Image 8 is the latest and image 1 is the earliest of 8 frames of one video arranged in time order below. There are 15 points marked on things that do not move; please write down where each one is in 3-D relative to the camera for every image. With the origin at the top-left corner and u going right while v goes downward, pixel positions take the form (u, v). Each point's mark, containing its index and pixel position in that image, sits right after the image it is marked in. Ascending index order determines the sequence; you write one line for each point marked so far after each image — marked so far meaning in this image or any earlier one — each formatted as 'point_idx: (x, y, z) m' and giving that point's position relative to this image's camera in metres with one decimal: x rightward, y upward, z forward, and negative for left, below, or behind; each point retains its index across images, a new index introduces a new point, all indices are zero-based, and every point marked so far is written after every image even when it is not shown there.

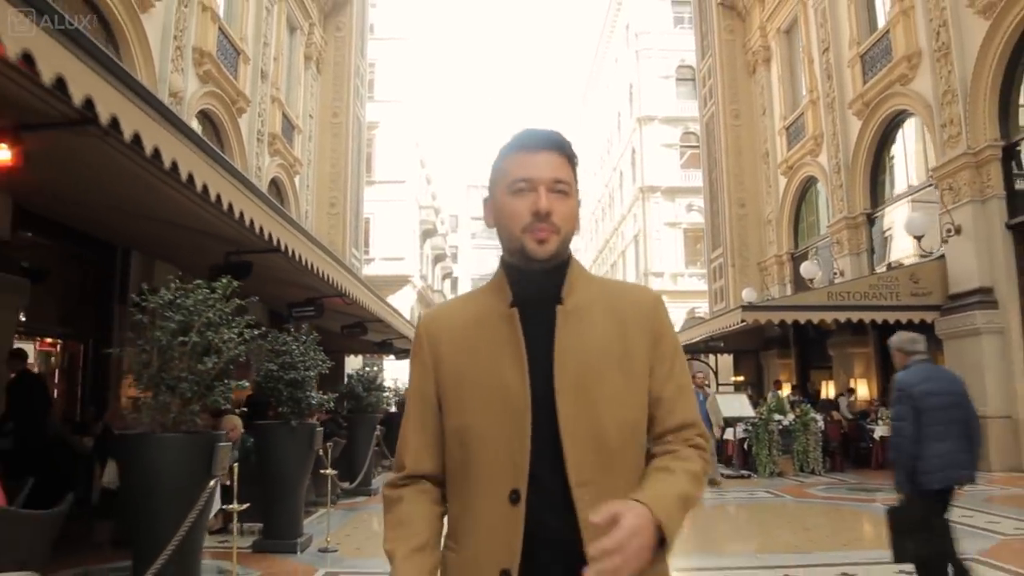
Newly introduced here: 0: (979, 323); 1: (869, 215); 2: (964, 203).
0: (+6.9, -0.5, +10.7) m
1: (+7.1, +1.5, +14.4) m
2: (+7.0, +1.3, +11.1) m
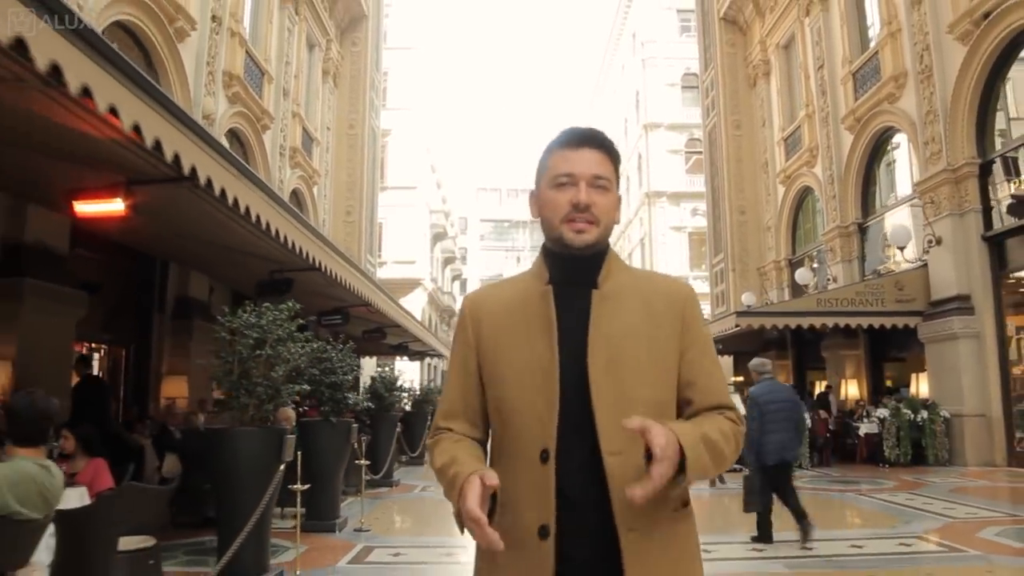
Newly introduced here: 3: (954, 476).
0: (+7.0, -0.6, +11.5) m
1: (+7.3, +1.3, +15.1) m
2: (+7.1, +1.2, +11.9) m
3: (+6.4, -2.7, +10.5) m
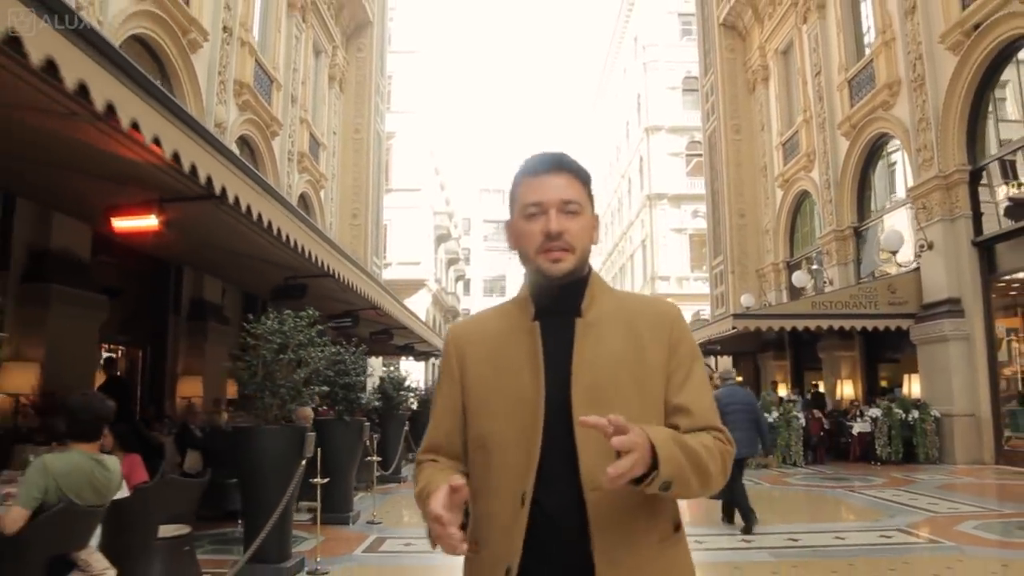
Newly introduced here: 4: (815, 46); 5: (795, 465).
0: (+7.1, -0.7, +11.8) m
1: (+7.4, +1.3, +15.5) m
2: (+7.2, +1.1, +12.2) m
3: (+6.5, -2.8, +10.8) m
4: (+7.2, +5.8, +17.1) m
5: (+4.6, -2.9, +11.7) m
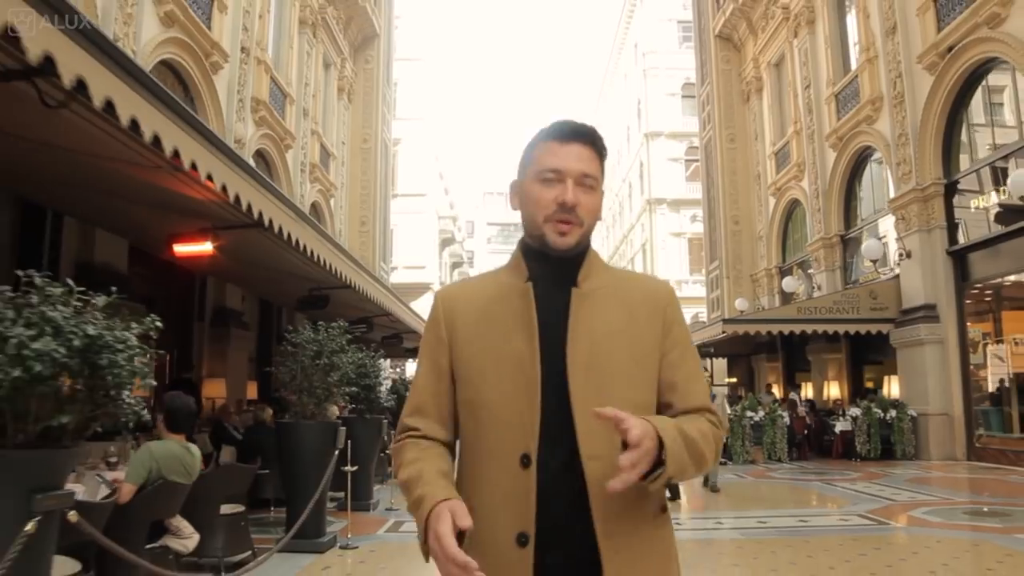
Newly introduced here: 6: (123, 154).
0: (+7.1, -0.8, +12.6) m
1: (+7.4, +1.2, +16.2) m
2: (+7.2, +1.0, +12.9) m
3: (+6.5, -2.9, +11.5) m
4: (+7.2, +5.7, +17.9) m
5: (+4.6, -3.0, +12.4) m
6: (-2.1, +0.7, +3.9) m
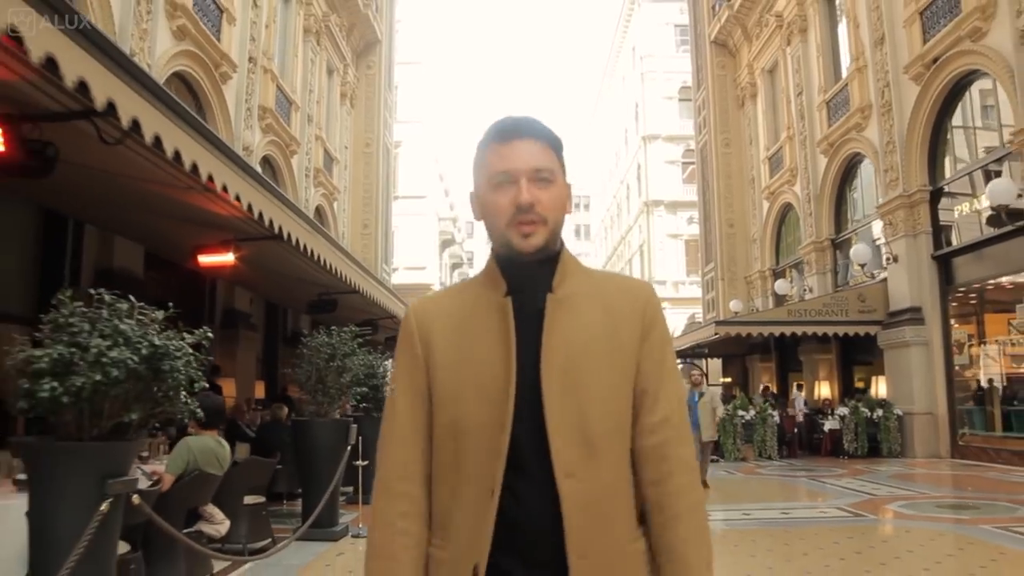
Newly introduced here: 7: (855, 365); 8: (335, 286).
0: (+7.1, -0.9, +13.0) m
1: (+7.4, +1.1, +16.6) m
2: (+7.2, +1.0, +13.4) m
3: (+6.5, -3.0, +12.0) m
4: (+7.2, +5.6, +18.3) m
5: (+4.6, -3.0, +12.8) m
6: (-2.1, +0.7, +4.3) m
7: (+7.4, -1.7, +15.5) m
8: (-2.1, 0.0, +8.6) m
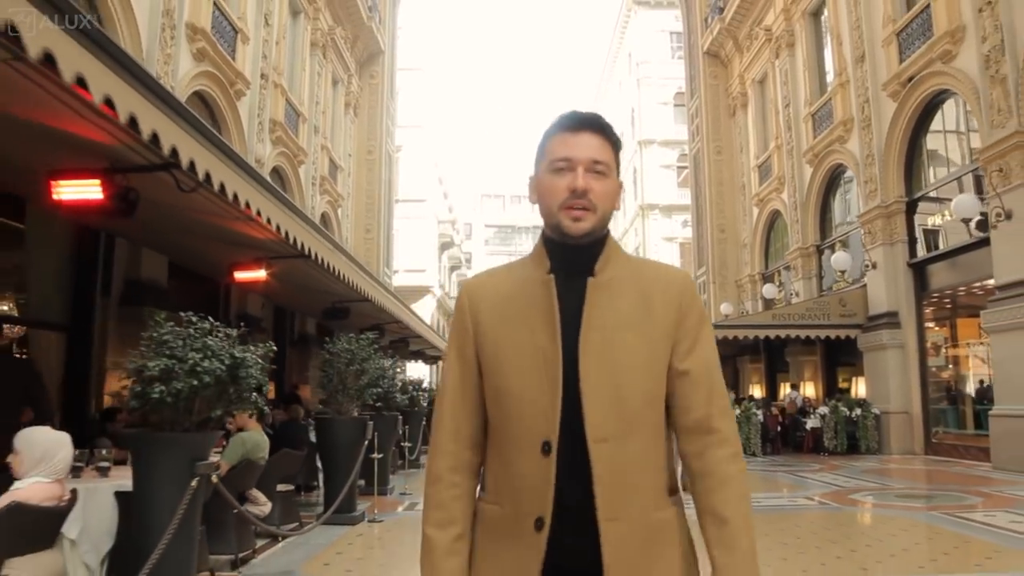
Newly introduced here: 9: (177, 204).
0: (+7.1, -1.0, +13.7) m
1: (+7.4, +1.0, +17.4) m
2: (+7.2, +0.8, +14.1) m
3: (+6.5, -3.1, +12.7) m
4: (+7.2, +5.5, +19.0) m
5: (+4.6, -3.1, +13.6) m
6: (-2.1, +0.5, +5.1) m
7: (+7.3, -1.8, +16.3) m
8: (-2.1, -0.1, +9.3) m
9: (-2.3, +0.6, +4.9) m
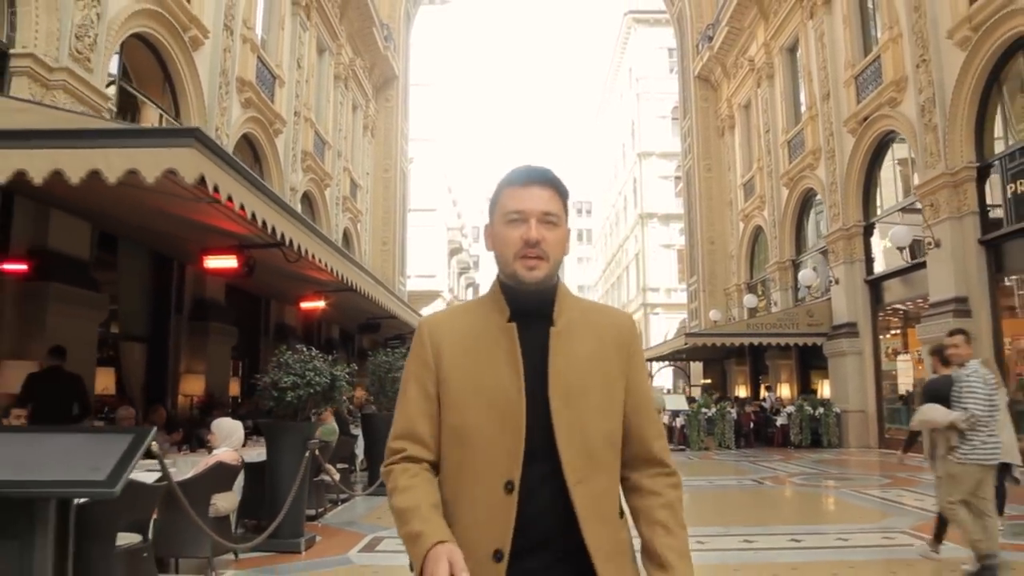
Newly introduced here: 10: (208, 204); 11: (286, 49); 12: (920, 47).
0: (+7.2, -1.3, +15.6) m
1: (+7.5, +0.7, +19.2) m
2: (+7.3, +0.6, +15.9) m
3: (+6.6, -3.4, +14.6) m
4: (+7.3, +5.2, +20.8) m
5: (+4.7, -3.4, +15.5) m
6: (-2.1, +0.2, +7.0) m
7: (+7.5, -2.1, +18.1) m
8: (-2.1, -0.4, +11.2) m
9: (-2.3, +0.3, +6.8) m
10: (-2.0, +0.6, +4.8) m
11: (-5.1, +5.4, +16.3) m
12: (+7.3, +4.3, +12.9) m
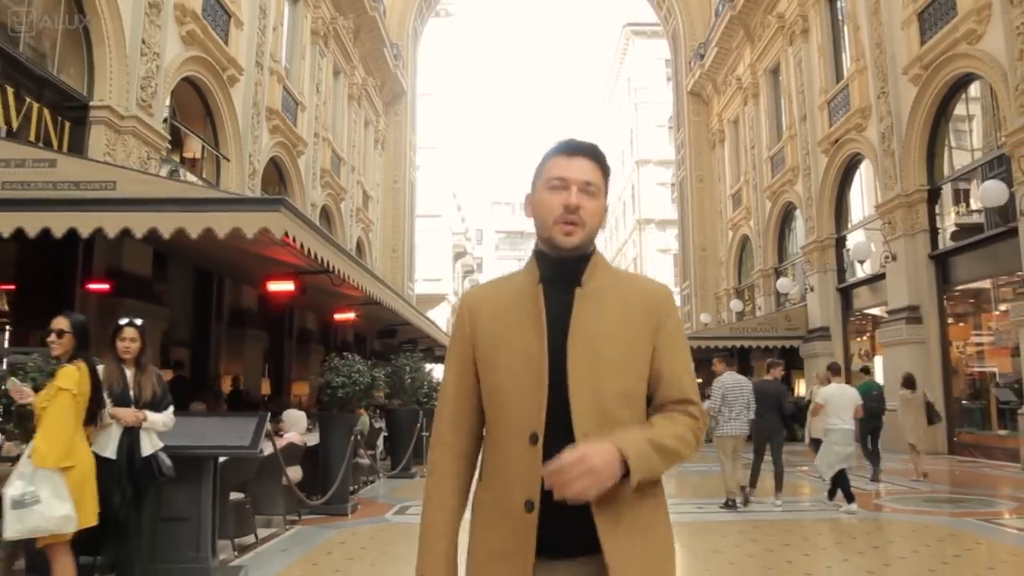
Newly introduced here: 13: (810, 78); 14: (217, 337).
0: (+7.2, -1.4, +17.0) m
1: (+7.6, +0.6, +20.6) m
2: (+7.3, +0.4, +17.4) m
3: (+6.6, -3.5, +16.0) m
4: (+7.4, +5.0, +22.3) m
5: (+4.7, -3.6, +16.9) m
6: (-2.1, 0.0, +8.5) m
7: (+7.5, -2.2, +19.5) m
8: (-2.0, -0.6, +12.7) m
9: (-2.3, +0.1, +8.3) m
10: (-2.0, +0.4, +6.3) m
11: (-5.1, +5.2, +17.8) m
12: (+7.3, +4.1, +14.3) m
13: (+7.5, +5.2, +18.0) m
14: (-5.3, -0.9, +13.0) m
